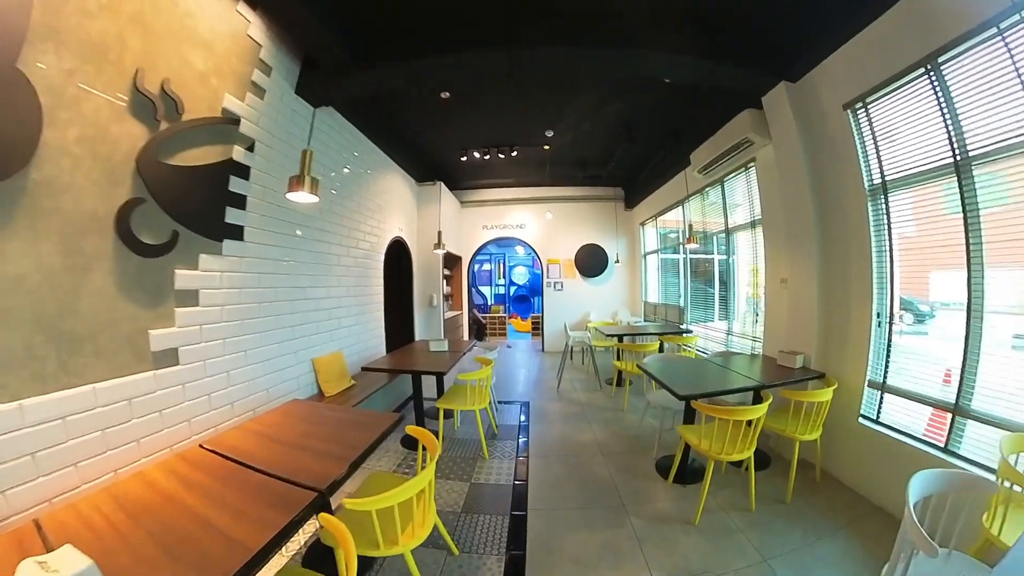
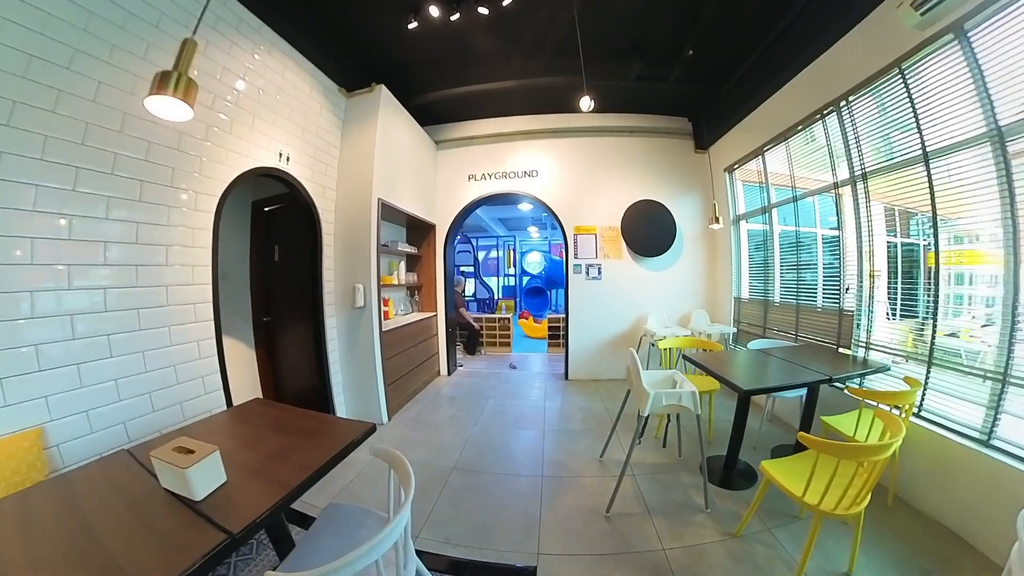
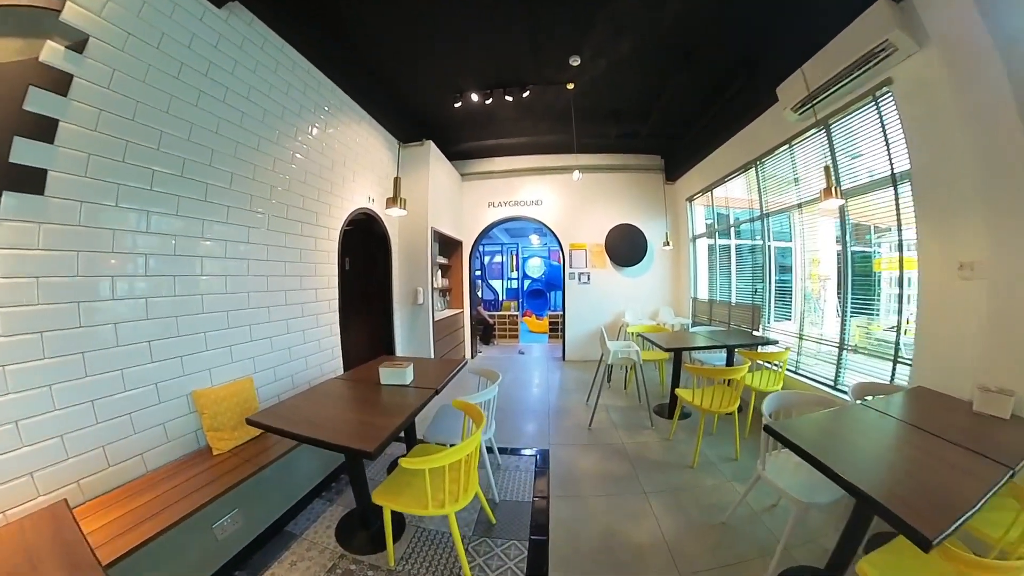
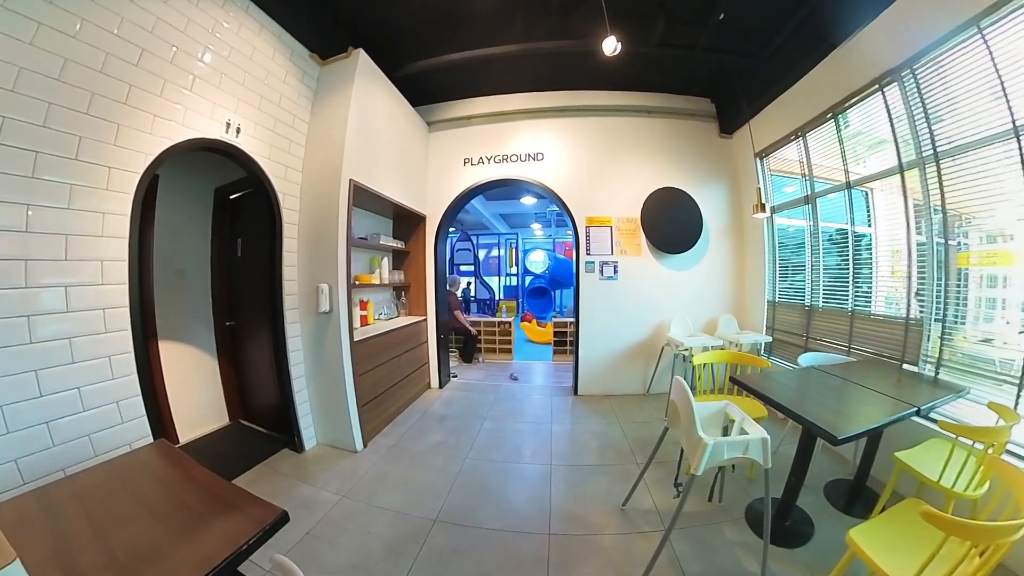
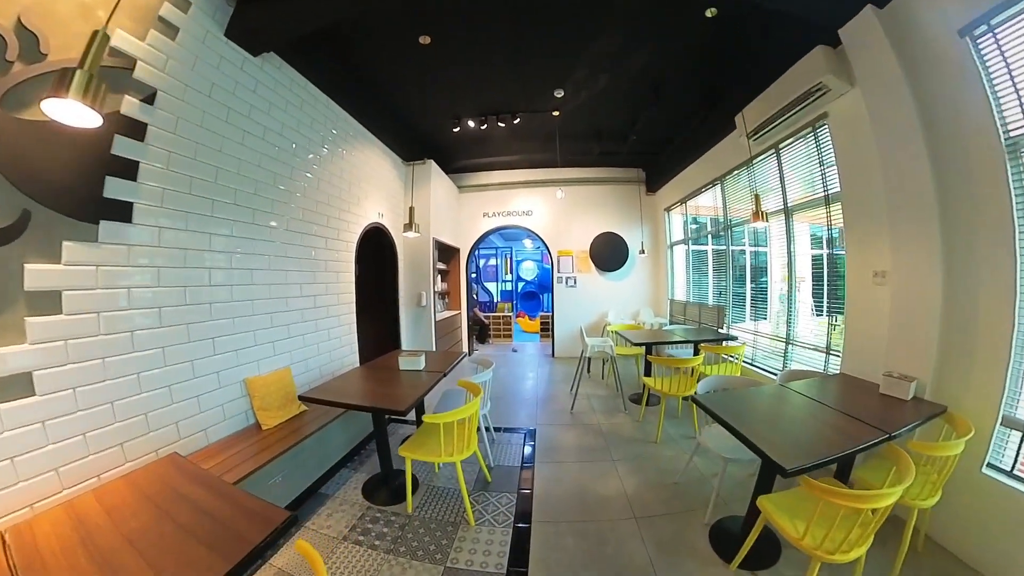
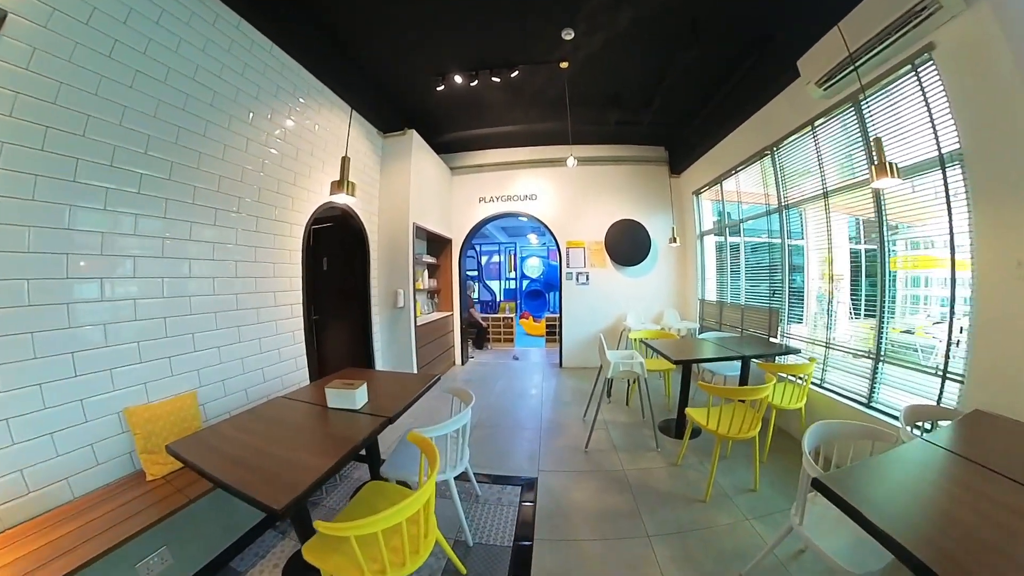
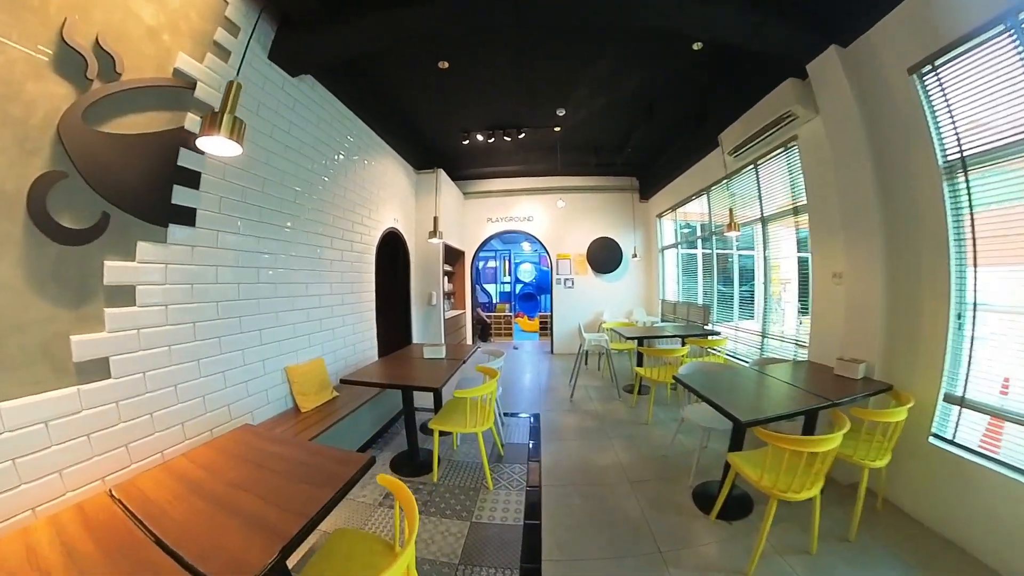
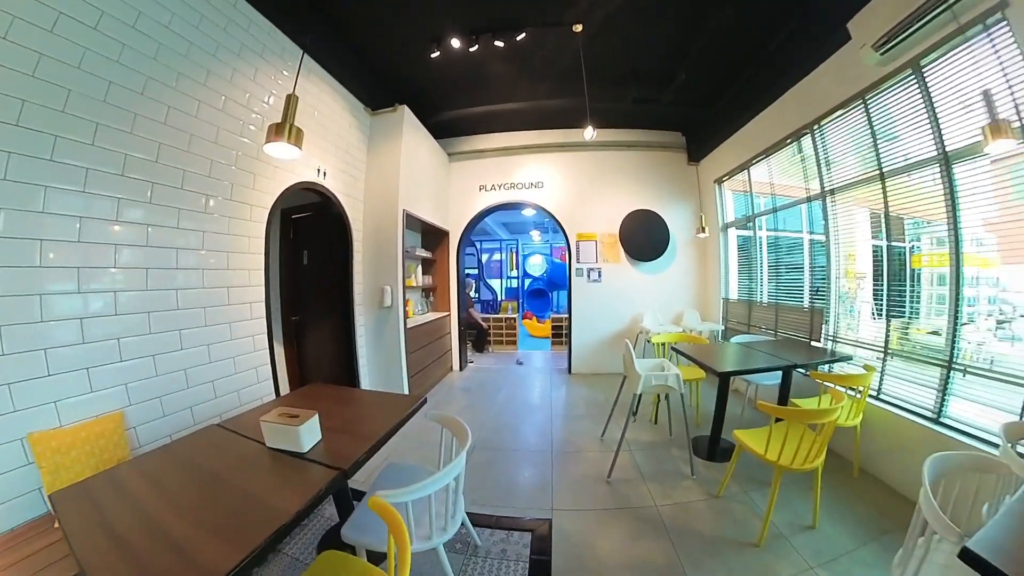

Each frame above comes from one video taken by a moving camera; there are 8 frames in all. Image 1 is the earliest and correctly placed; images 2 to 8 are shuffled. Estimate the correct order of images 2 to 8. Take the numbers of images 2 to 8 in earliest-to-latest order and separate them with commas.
7, 5, 3, 6, 8, 2, 4
